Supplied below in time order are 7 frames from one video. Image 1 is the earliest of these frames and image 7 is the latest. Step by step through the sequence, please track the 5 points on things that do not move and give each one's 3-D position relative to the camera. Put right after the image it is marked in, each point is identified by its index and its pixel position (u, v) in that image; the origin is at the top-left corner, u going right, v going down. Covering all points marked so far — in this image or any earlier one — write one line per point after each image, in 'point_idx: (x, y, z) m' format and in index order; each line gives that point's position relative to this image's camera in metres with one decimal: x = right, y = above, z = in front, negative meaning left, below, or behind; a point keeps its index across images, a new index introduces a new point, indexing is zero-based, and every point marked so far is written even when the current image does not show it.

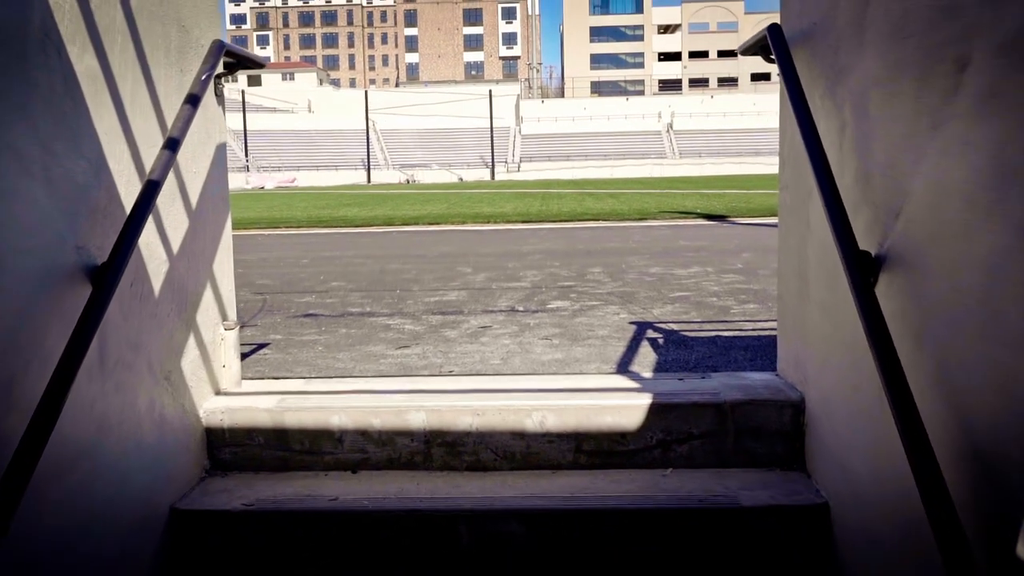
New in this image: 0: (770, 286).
0: (+2.8, 0.0, +8.7) m
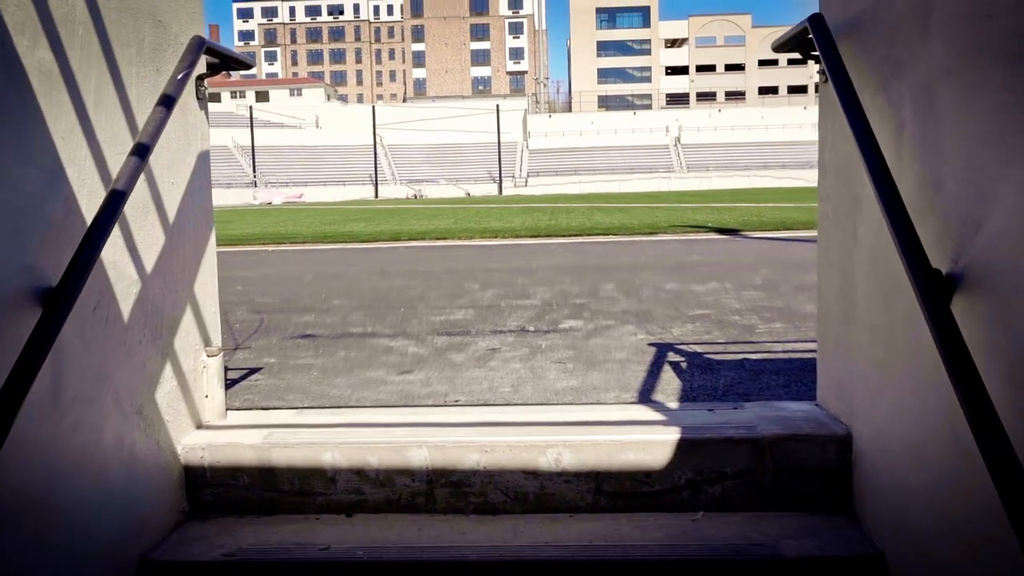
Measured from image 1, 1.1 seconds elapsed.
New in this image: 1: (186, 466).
0: (+2.9, -0.2, +8.3) m
1: (-1.6, -0.9, +3.9) m
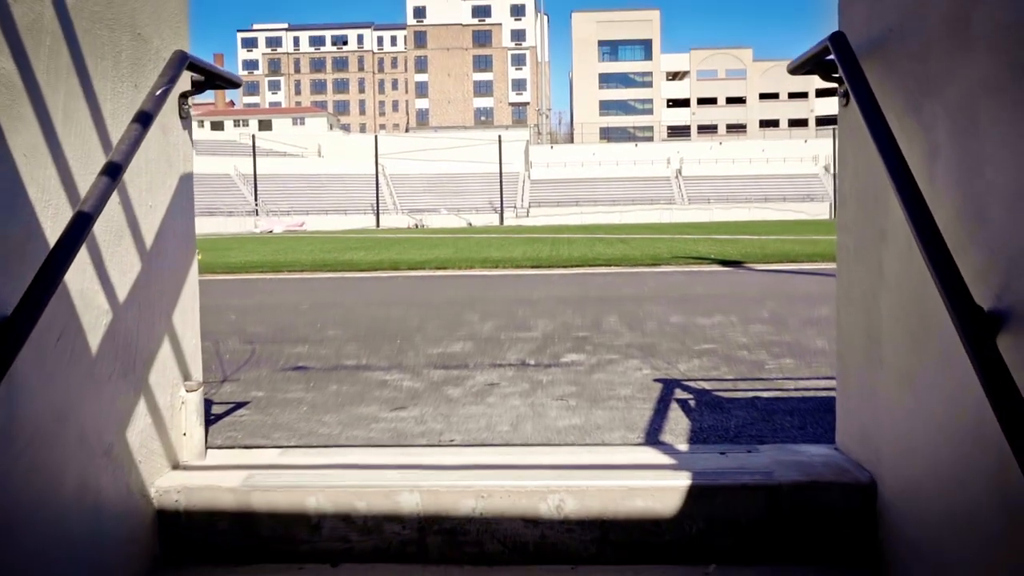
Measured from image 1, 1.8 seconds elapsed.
0: (+2.9, -0.5, +8.0) m
1: (-1.6, -1.0, +3.7) m
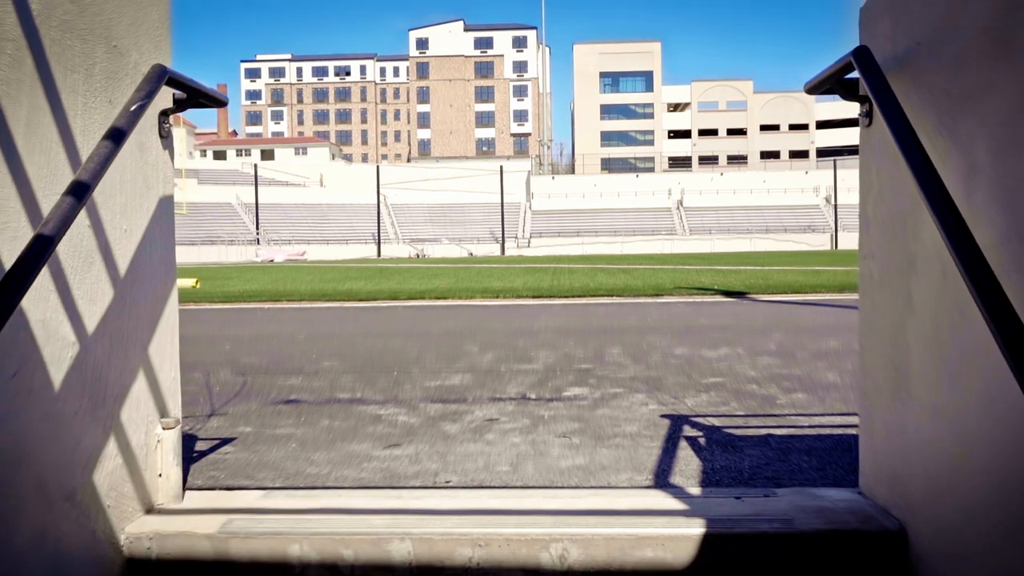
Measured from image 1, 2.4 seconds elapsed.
0: (+2.9, -0.8, +7.8) m
1: (-1.6, -1.2, +3.4) m
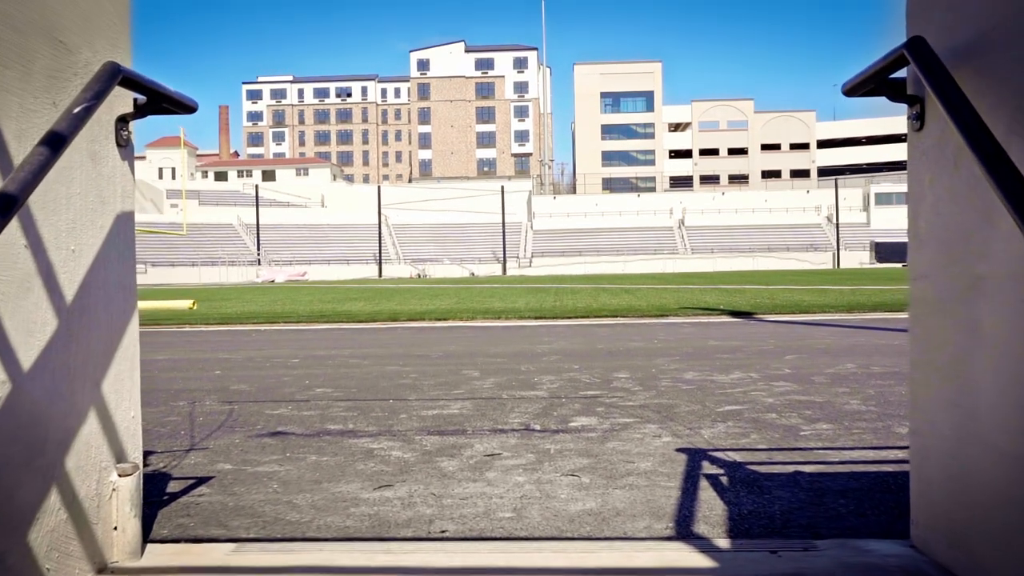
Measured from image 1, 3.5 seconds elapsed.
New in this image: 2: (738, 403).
0: (+3.0, -1.0, +7.3) m
1: (-1.6, -1.3, +2.9) m
2: (+2.0, -1.0, +7.1) m
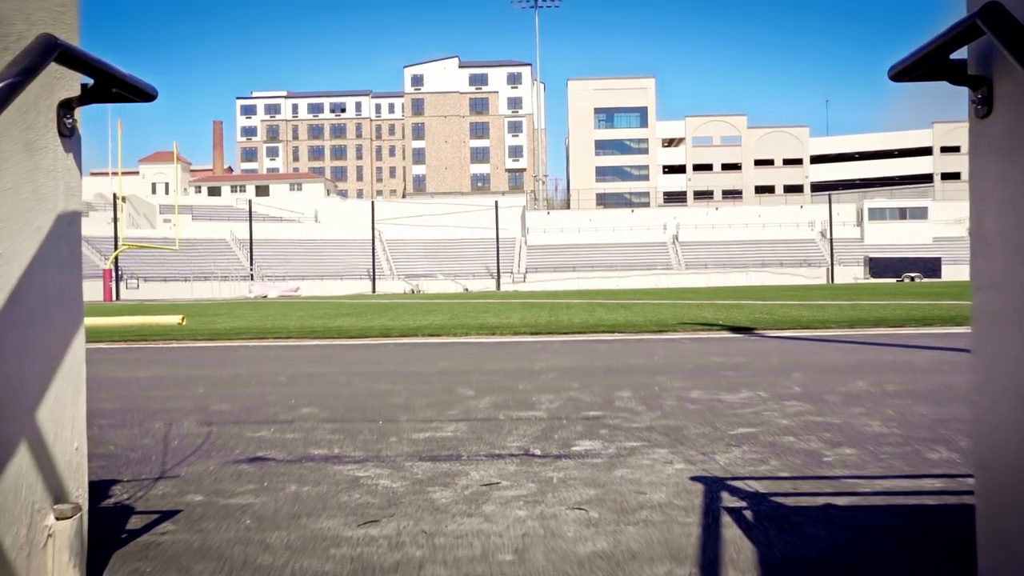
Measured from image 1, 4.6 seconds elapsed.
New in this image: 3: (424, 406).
0: (+2.9, -1.1, +6.9) m
1: (-1.6, -1.3, +2.5) m
2: (+2.0, -1.1, +6.7) m
3: (-0.9, -1.2, +8.2) m
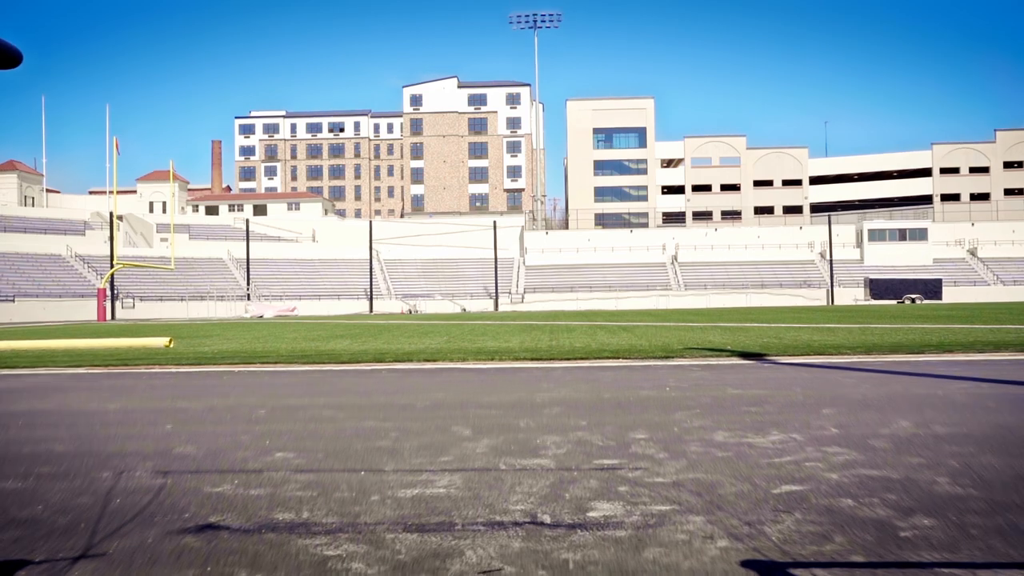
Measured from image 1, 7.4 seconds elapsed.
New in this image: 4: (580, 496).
0: (+3.0, -1.4, +5.9) m
1: (-1.6, -1.4, +1.5) m
2: (+2.0, -1.4, +5.7) m
3: (-0.9, -1.5, +7.2) m
4: (+0.5, -1.4, +5.4) m
